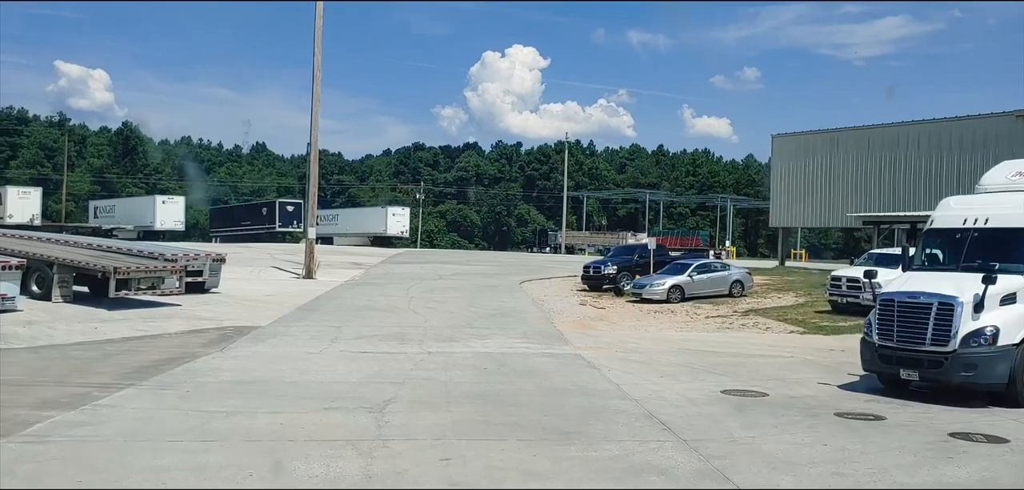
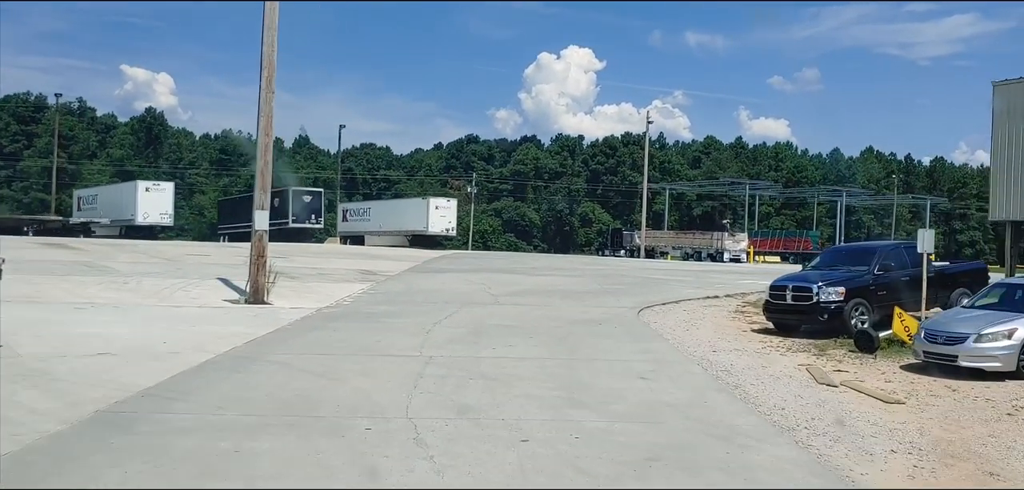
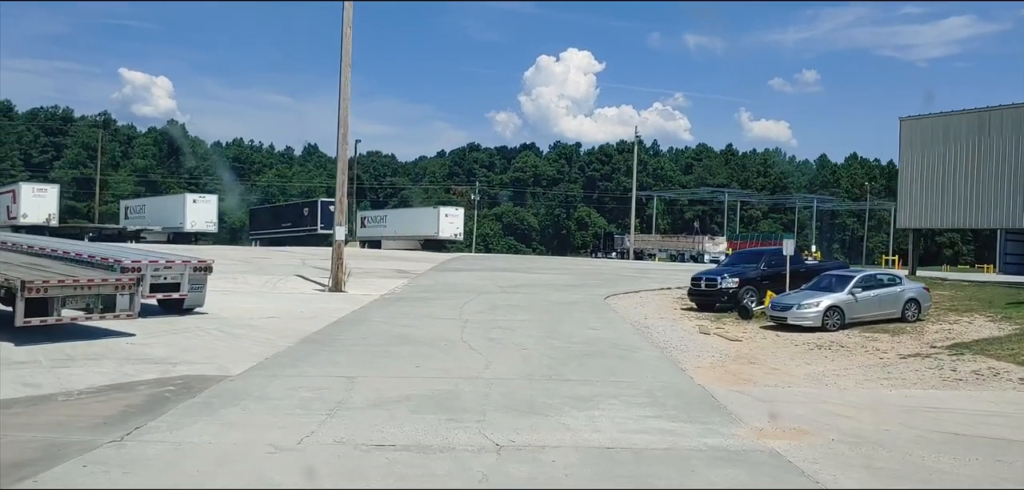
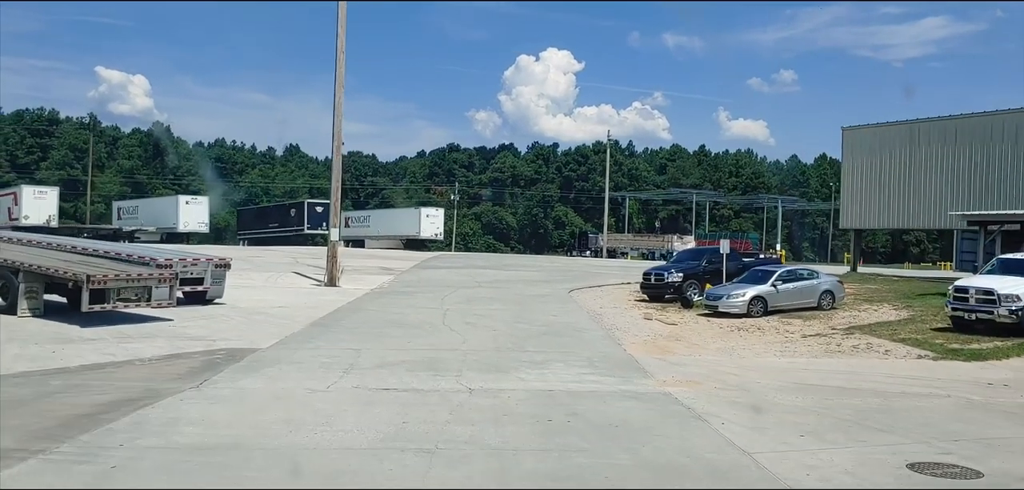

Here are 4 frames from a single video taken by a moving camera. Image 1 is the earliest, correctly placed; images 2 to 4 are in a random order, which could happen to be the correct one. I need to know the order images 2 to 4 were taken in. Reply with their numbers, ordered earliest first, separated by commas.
4, 3, 2
